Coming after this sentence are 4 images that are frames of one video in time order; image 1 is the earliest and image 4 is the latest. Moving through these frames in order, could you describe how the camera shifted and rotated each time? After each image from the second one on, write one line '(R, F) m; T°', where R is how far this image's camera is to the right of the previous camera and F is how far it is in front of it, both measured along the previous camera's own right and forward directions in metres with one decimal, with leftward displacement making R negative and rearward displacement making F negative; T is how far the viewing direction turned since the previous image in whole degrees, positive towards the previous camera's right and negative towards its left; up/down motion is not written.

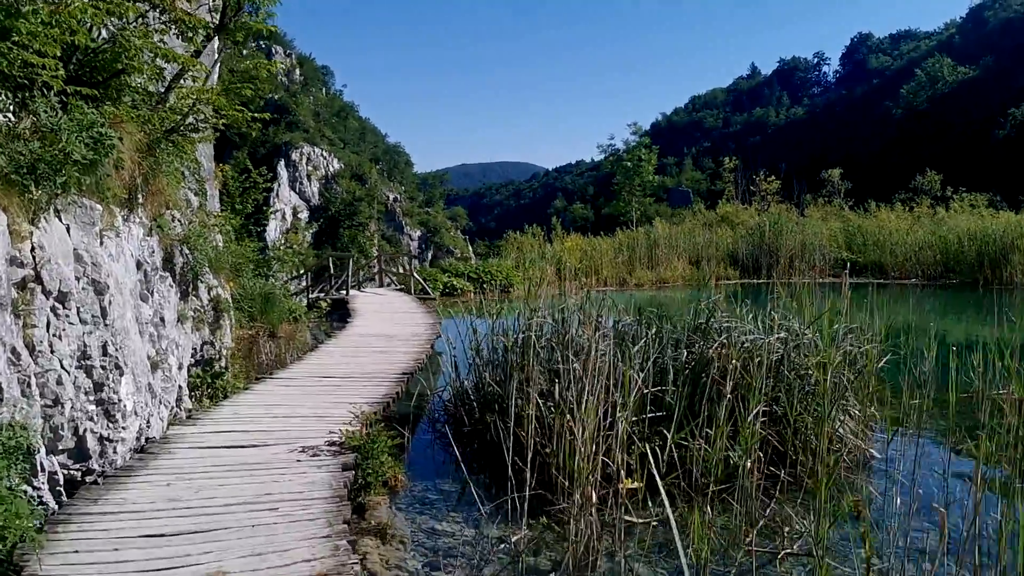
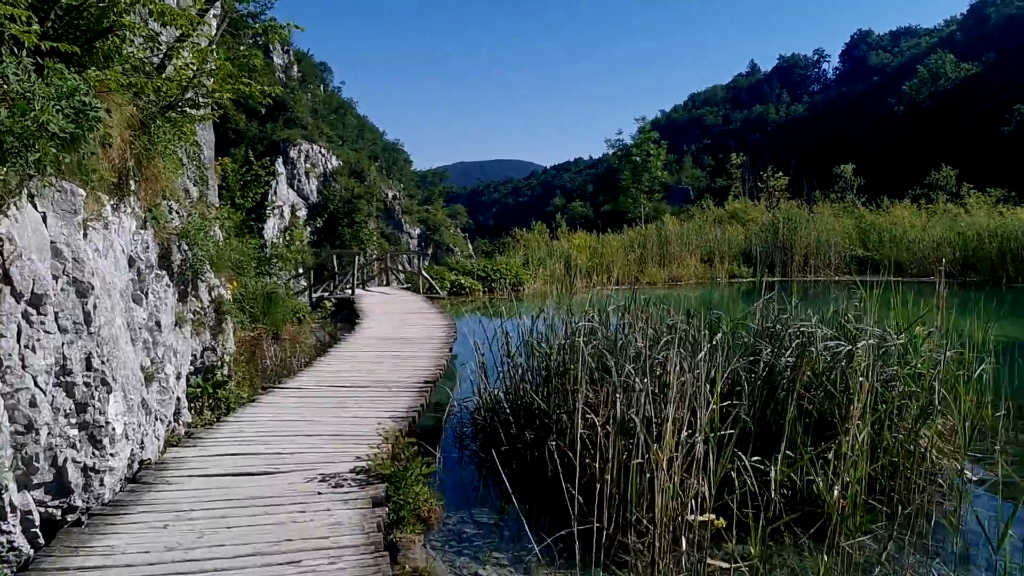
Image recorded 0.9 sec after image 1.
(-0.2, +0.6) m; 0°
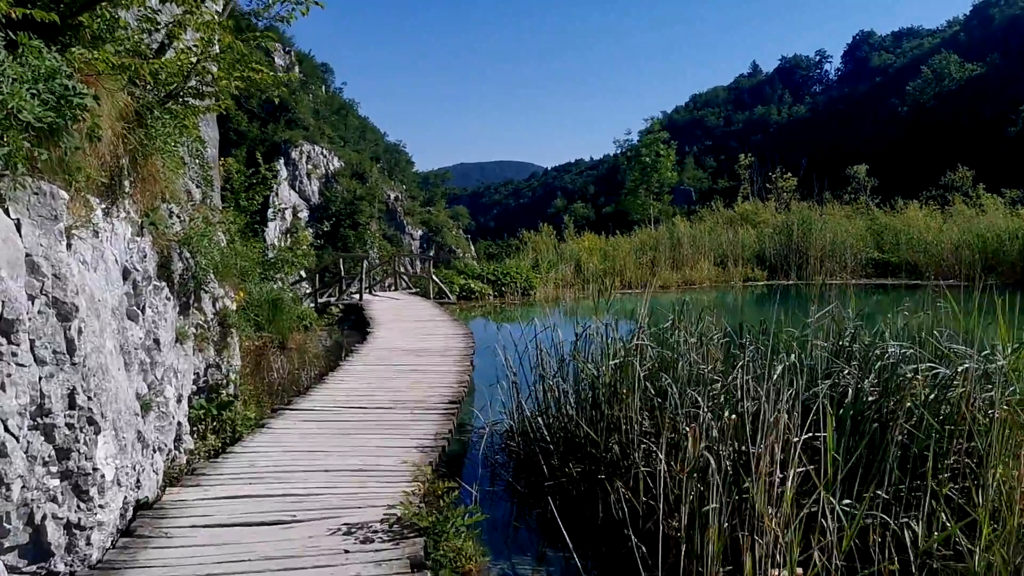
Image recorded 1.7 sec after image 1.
(-0.2, +0.5) m; 0°
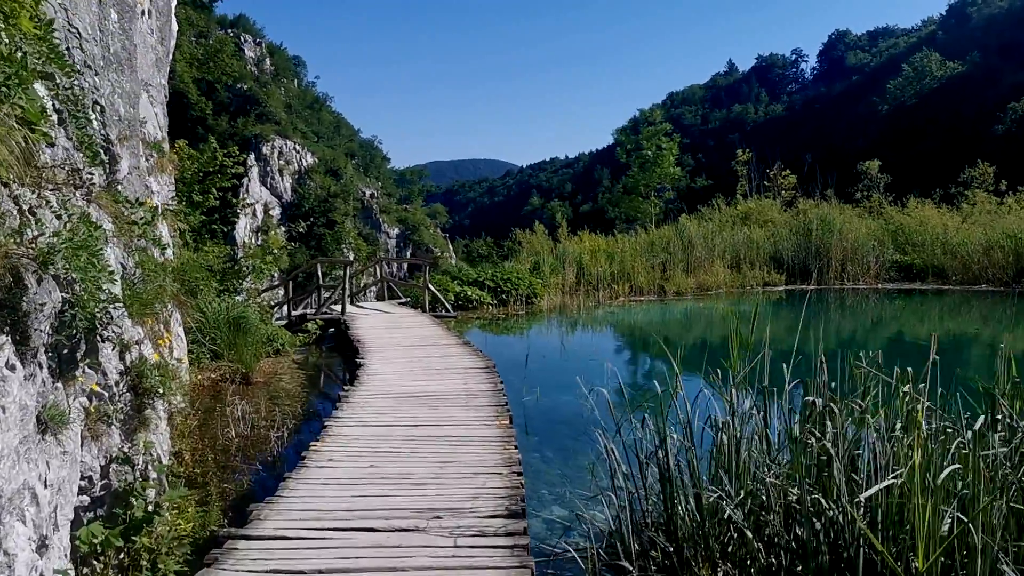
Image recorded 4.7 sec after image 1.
(-0.5, +1.9) m; +2°
